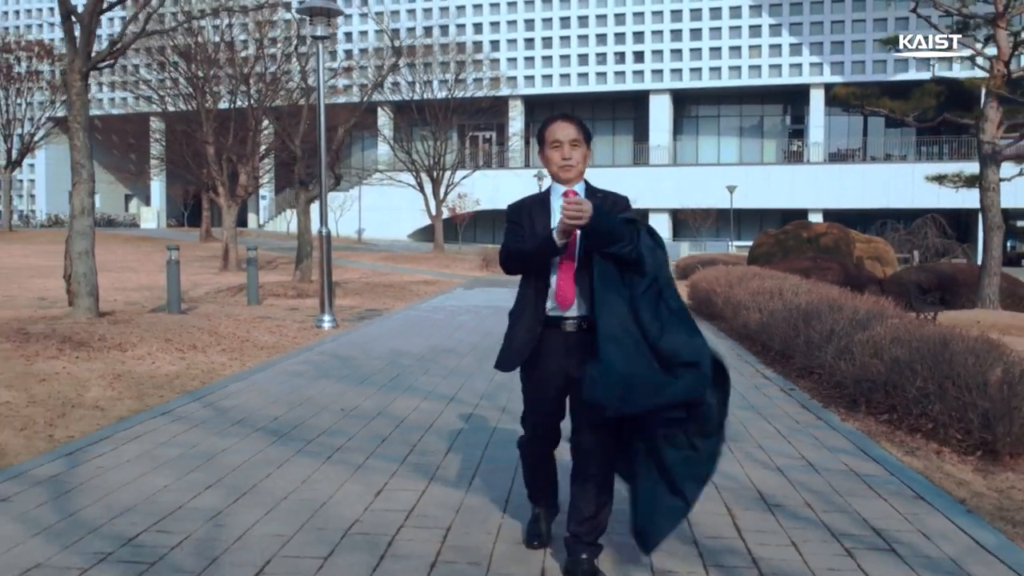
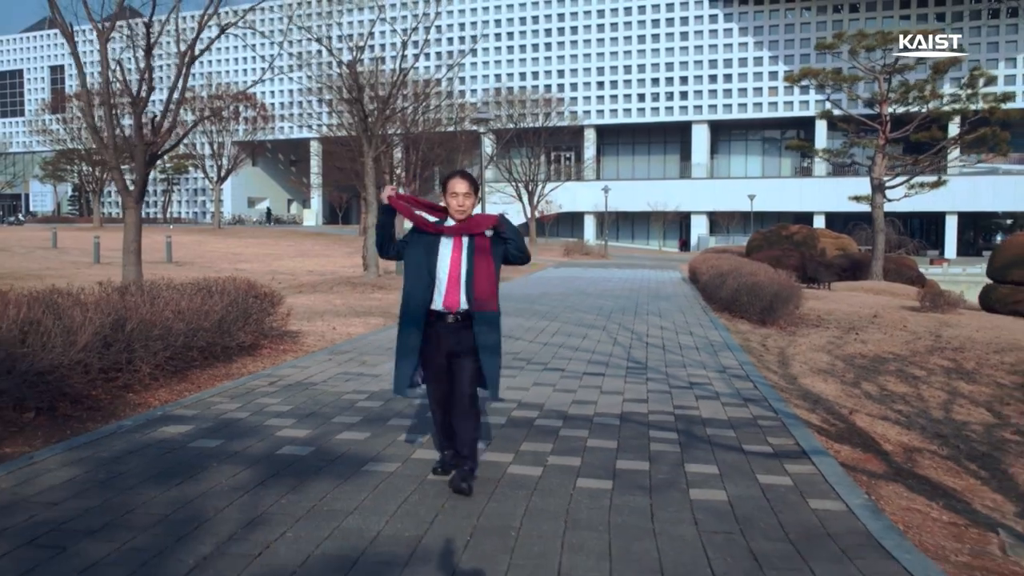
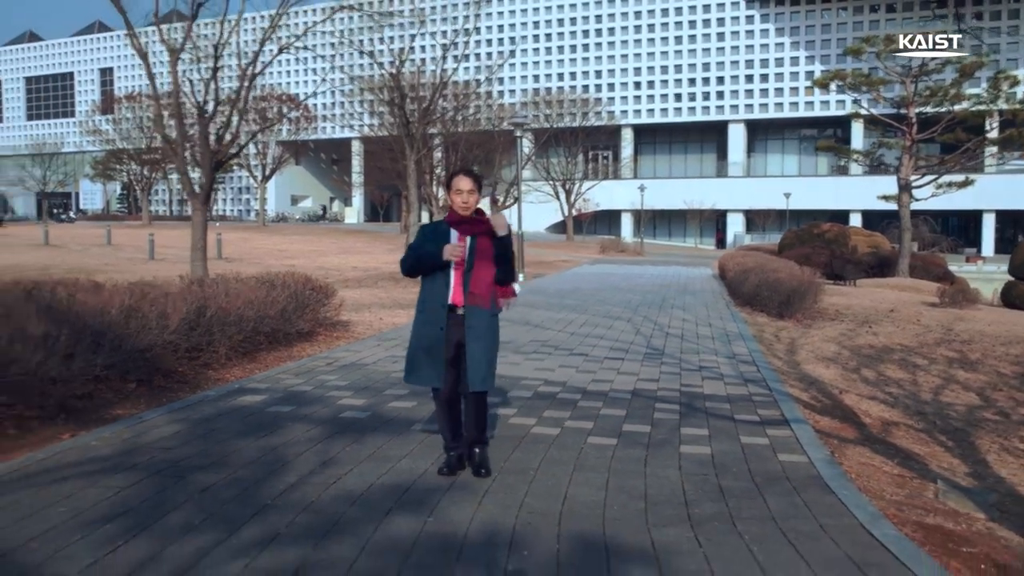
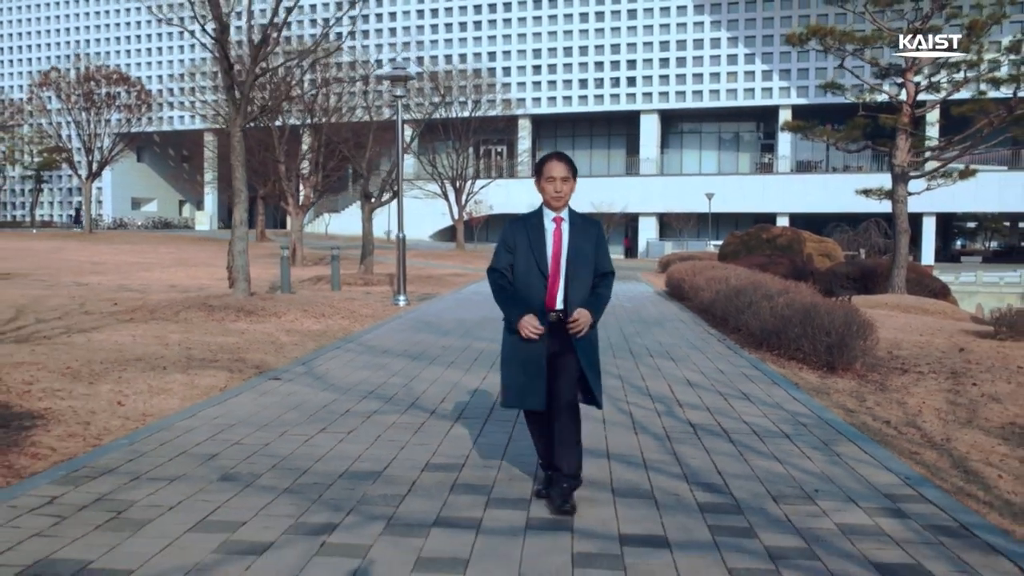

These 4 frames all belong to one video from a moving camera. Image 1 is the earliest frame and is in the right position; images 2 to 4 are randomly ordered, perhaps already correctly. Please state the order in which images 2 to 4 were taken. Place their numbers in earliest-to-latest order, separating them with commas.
4, 2, 3
